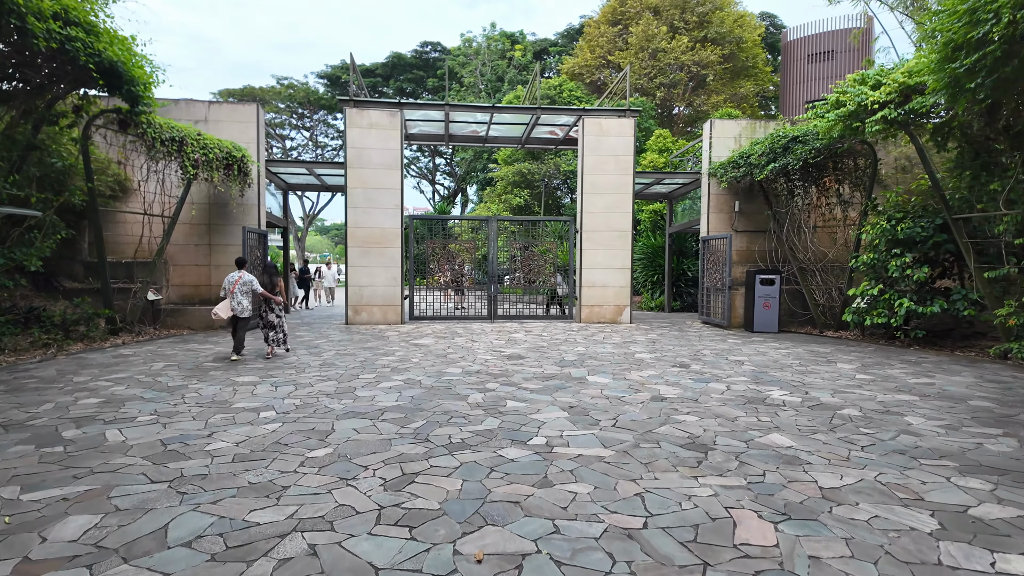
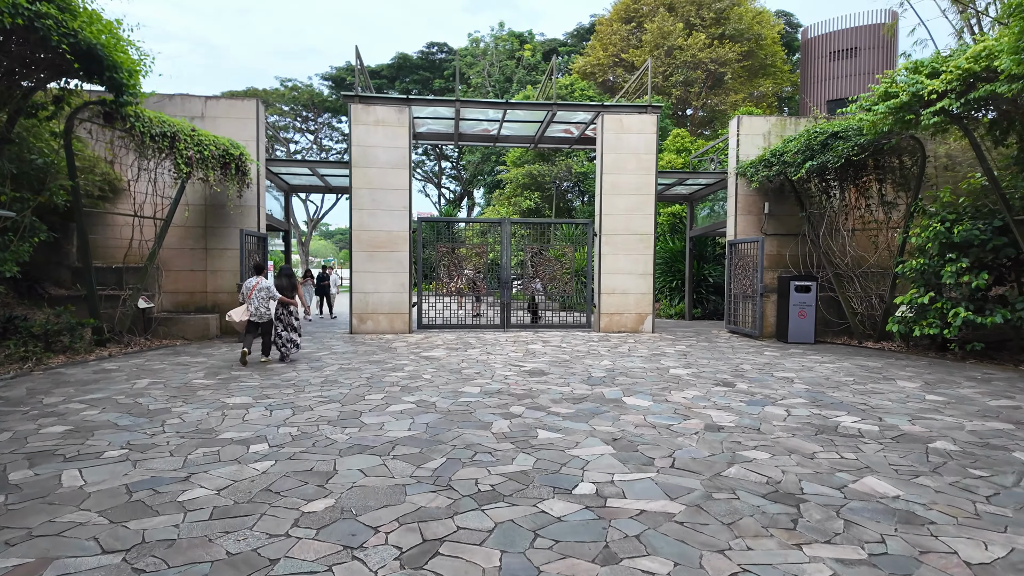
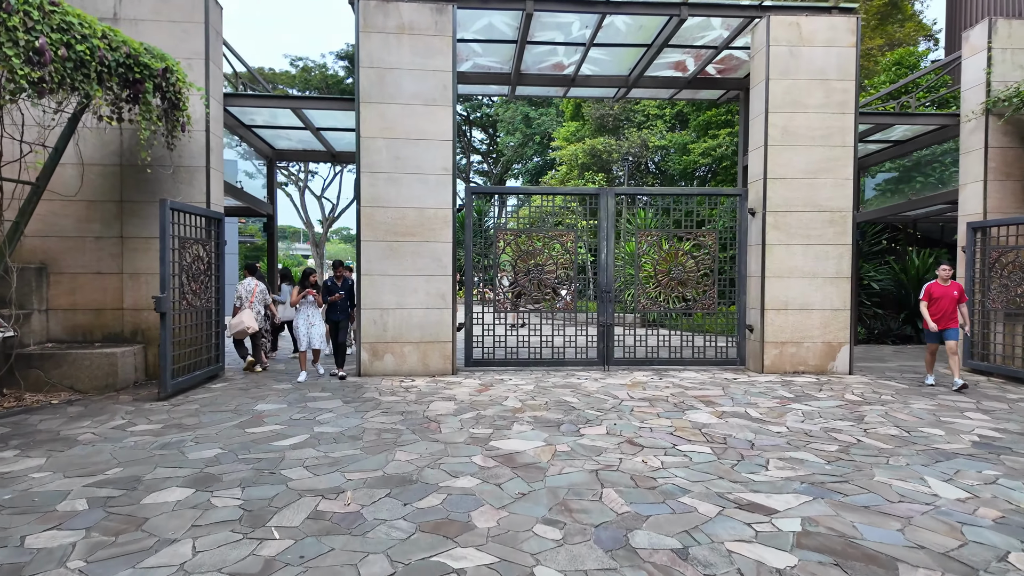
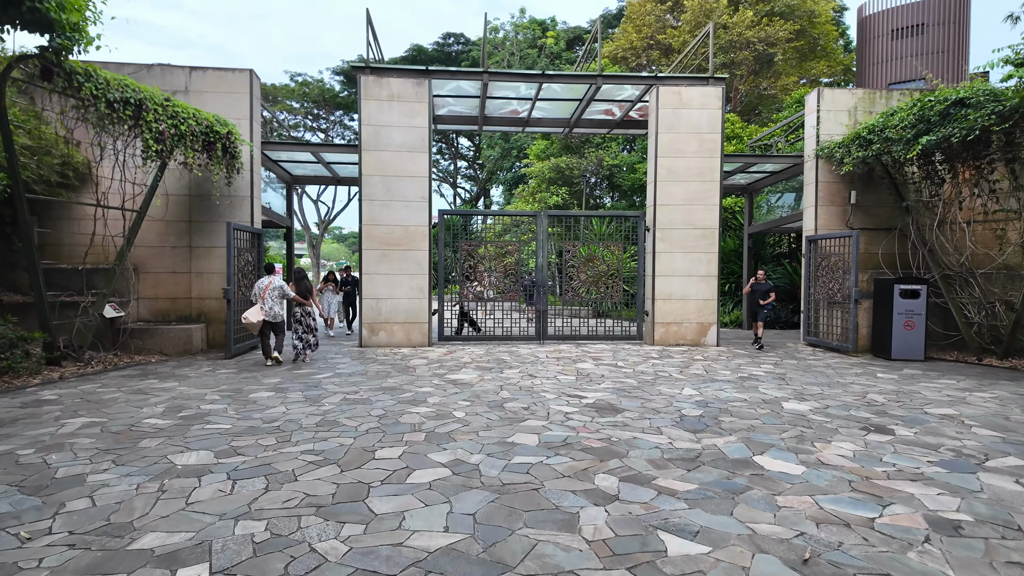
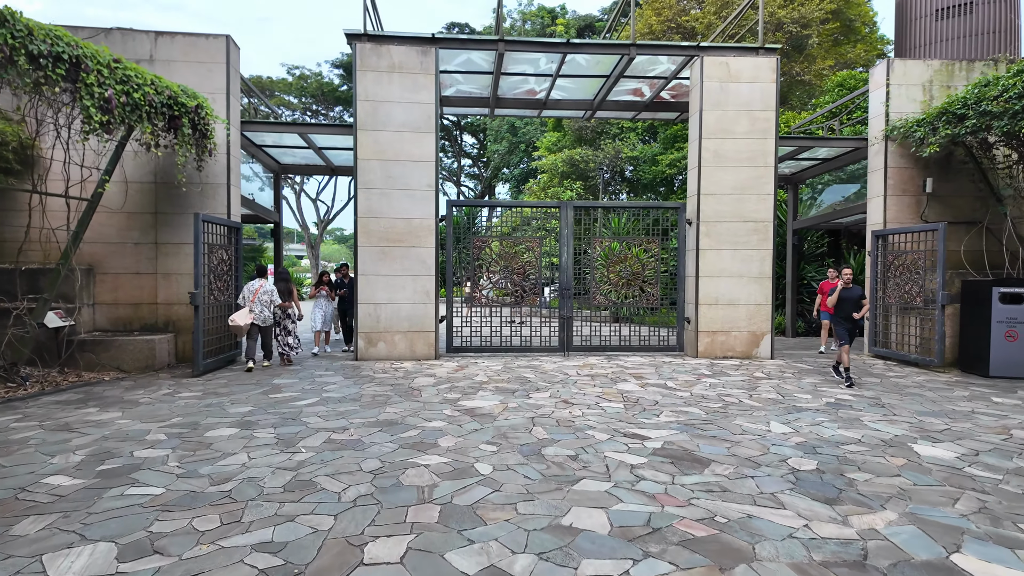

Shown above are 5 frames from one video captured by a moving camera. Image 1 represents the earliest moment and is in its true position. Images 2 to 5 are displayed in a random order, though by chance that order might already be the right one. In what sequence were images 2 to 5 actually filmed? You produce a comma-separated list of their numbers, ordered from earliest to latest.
2, 4, 5, 3
